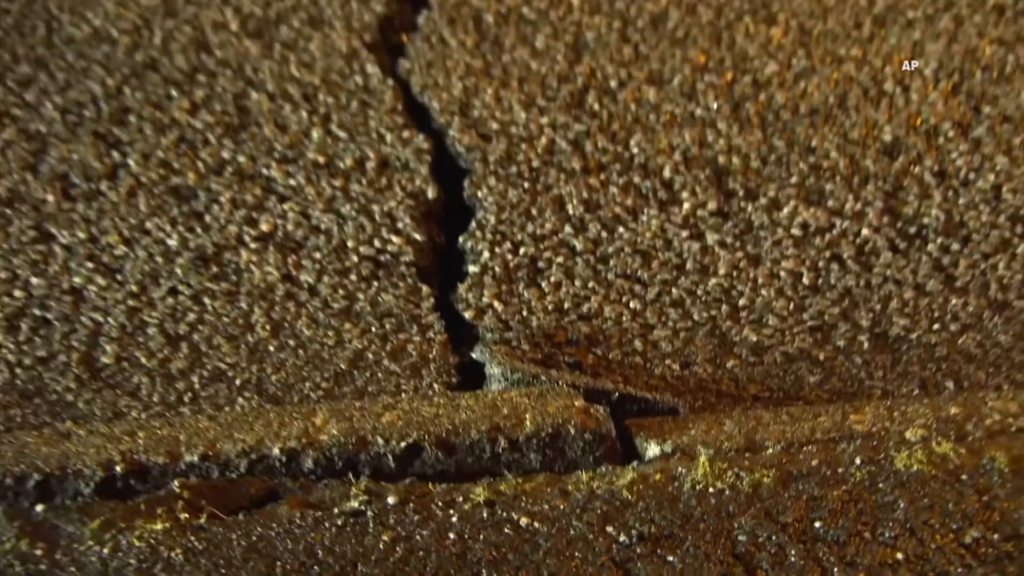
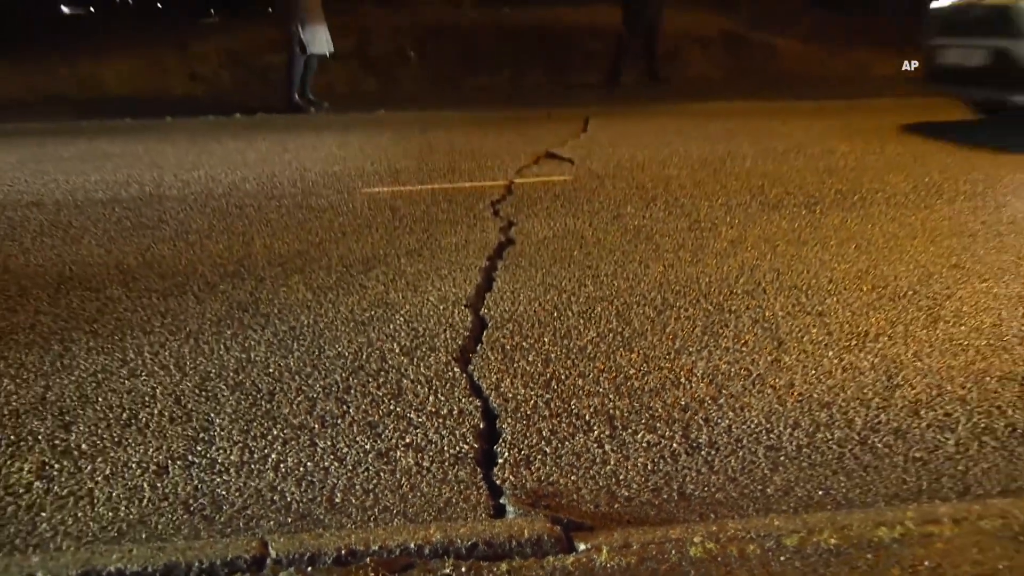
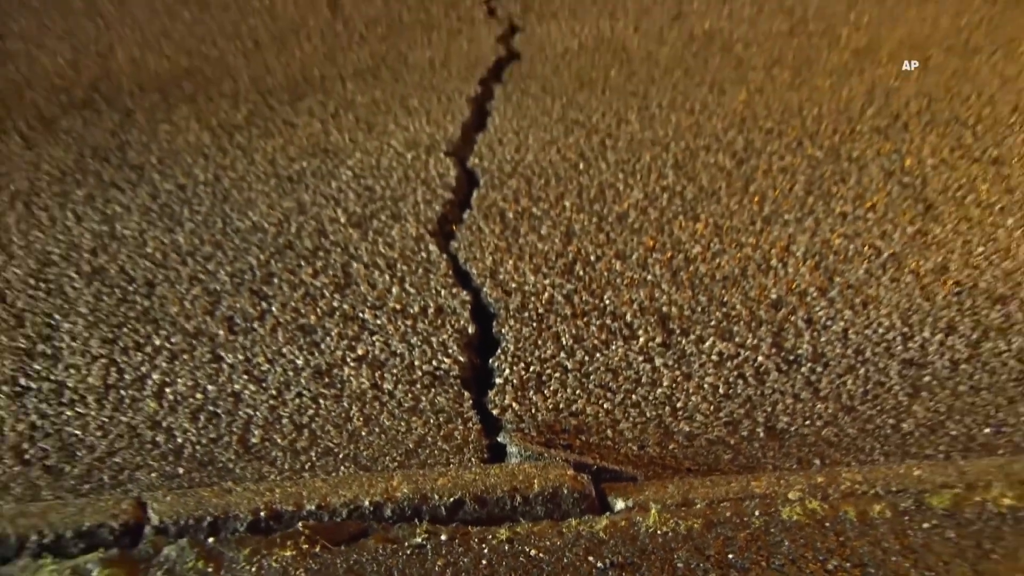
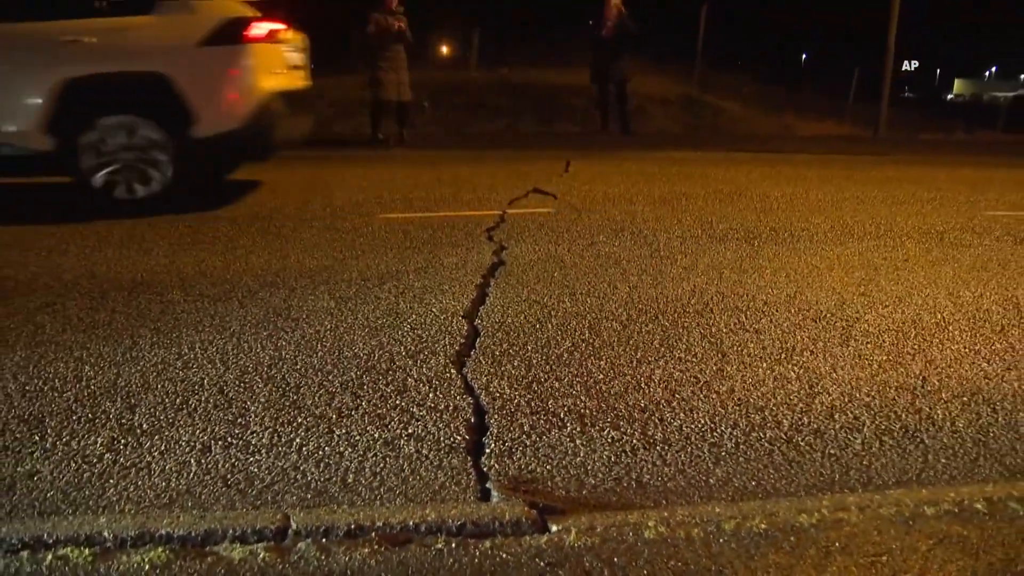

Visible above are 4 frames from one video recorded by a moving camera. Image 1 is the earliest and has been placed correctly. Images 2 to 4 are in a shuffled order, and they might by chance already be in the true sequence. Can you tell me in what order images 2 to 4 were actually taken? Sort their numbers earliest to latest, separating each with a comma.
3, 2, 4
